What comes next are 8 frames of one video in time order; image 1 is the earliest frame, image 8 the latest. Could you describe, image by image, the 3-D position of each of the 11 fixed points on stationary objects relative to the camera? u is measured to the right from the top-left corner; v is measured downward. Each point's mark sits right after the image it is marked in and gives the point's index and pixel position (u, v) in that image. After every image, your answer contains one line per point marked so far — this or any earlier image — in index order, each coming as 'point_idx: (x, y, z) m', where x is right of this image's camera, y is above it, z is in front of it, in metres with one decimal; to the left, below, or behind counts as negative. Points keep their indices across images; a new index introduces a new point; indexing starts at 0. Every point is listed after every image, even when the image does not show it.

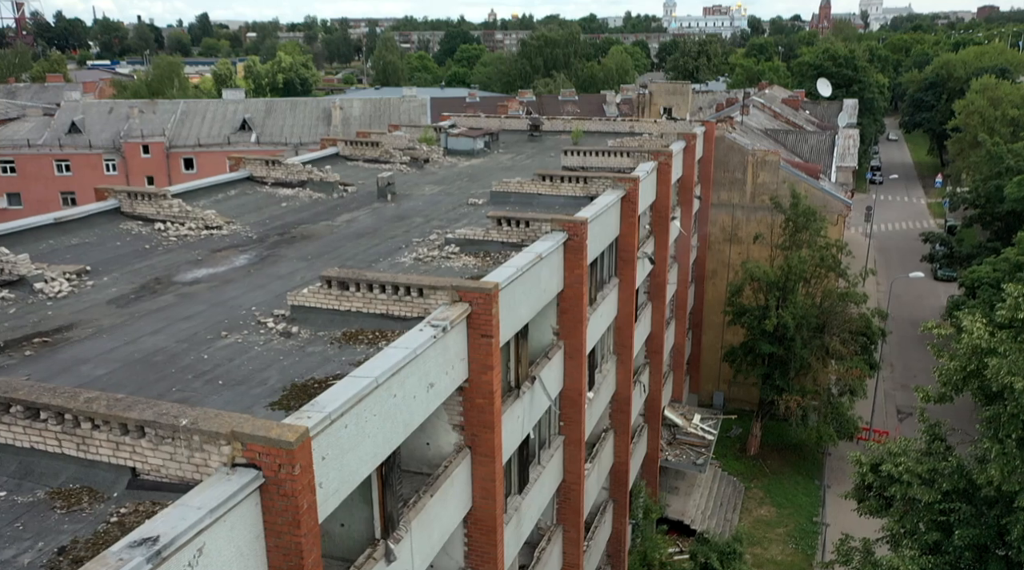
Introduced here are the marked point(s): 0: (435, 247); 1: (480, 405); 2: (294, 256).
0: (-1.5, +0.7, +17.5) m
1: (-0.5, -1.8, +12.8) m
2: (-4.3, +0.6, +17.7) m
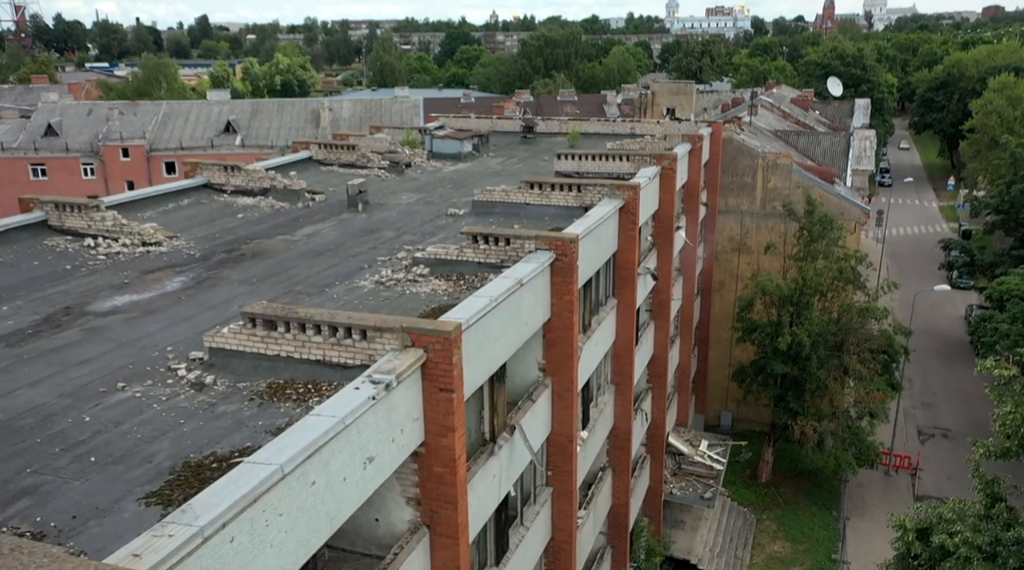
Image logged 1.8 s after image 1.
0: (-1.9, +0.3, +15.0) m
1: (-0.8, -2.2, +10.3) m
2: (-4.7, +0.1, +15.2) m
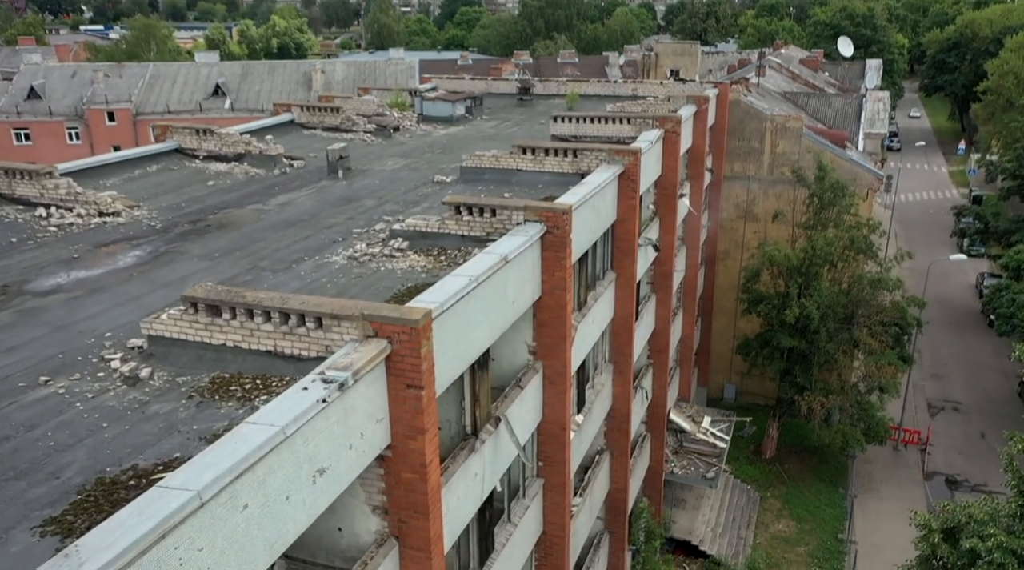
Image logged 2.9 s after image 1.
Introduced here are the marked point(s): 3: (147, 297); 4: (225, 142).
0: (-2.1, +0.6, +13.7) m
1: (-1.0, -2.0, +9.0) m
2: (-4.9, +0.5, +13.8) m
3: (-4.8, -0.2, +11.7) m
4: (-6.5, +3.2, +20.0) m
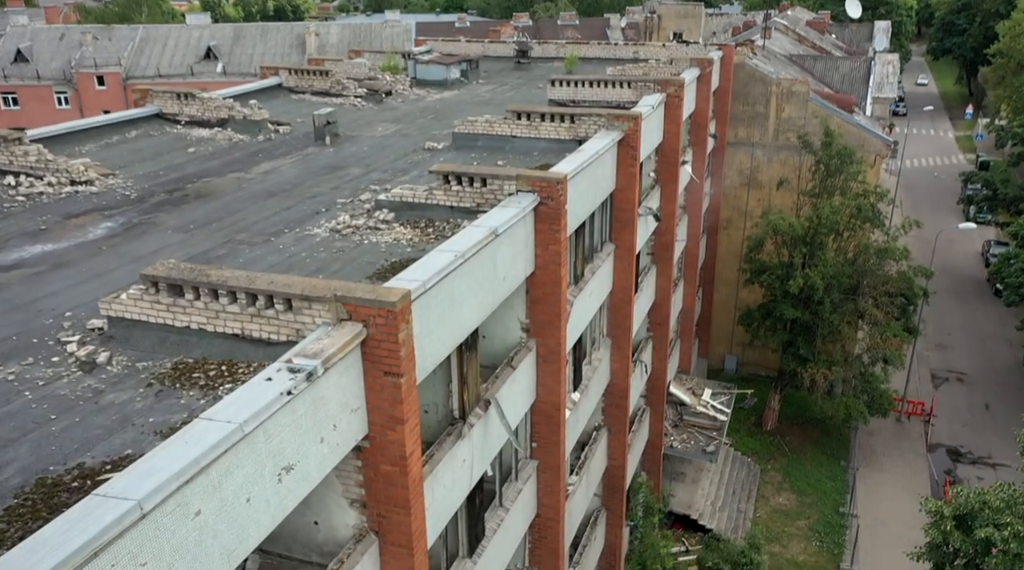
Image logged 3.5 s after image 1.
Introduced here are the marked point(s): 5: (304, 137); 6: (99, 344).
0: (-2.2, +1.0, +12.9) m
1: (-1.2, -1.8, +8.4) m
2: (-5.0, +0.9, +13.1) m
3: (-4.9, +0.2, +11.0) m
4: (-6.6, +3.8, +19.2) m
5: (-4.4, +3.1, +18.8) m
6: (-4.0, -0.6, +8.7) m
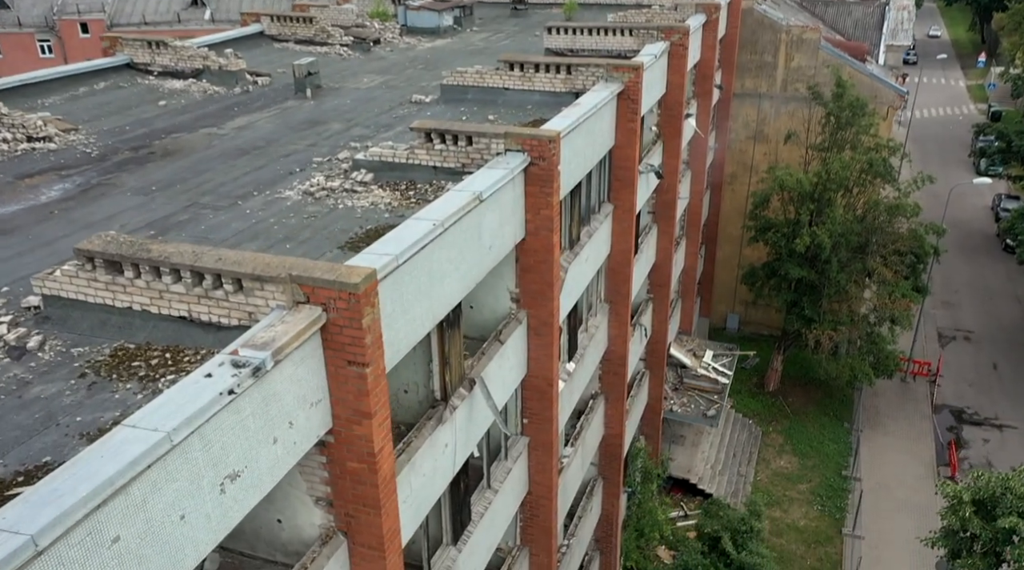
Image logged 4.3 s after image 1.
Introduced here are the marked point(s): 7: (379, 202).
0: (-2.3, +1.5, +11.9) m
1: (-1.3, -1.6, +7.6) m
2: (-5.1, +1.4, +12.1) m
3: (-5.1, +0.5, +10.1) m
4: (-6.7, +4.6, +18.1) m
5: (-4.5, +3.9, +17.7) m
6: (-4.2, -0.4, +7.8) m
7: (-1.6, +1.0, +11.0) m
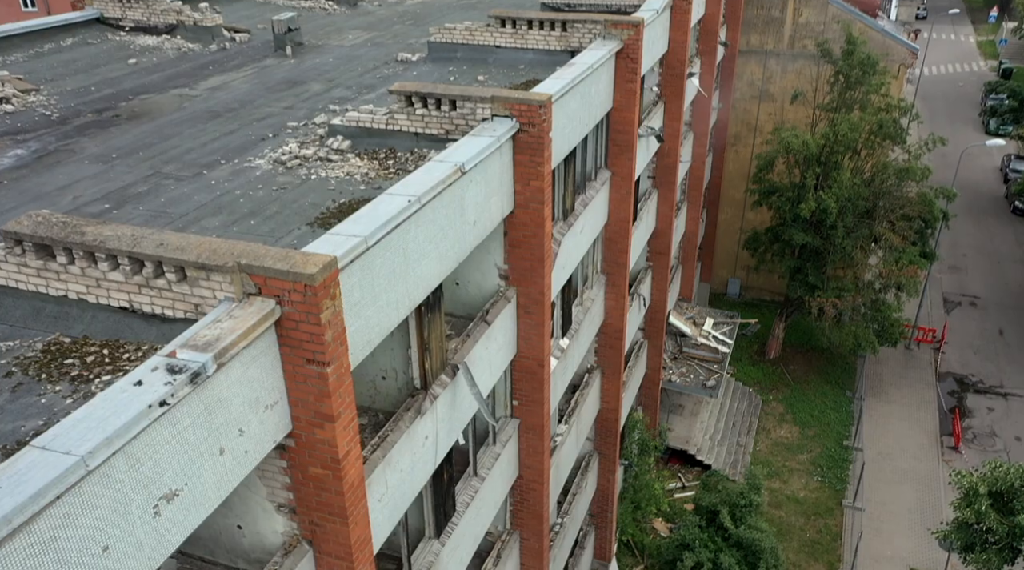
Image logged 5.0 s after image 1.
0: (-2.5, +1.8, +11.1) m
1: (-1.5, -1.5, +6.8) m
2: (-5.3, +1.7, +11.3) m
3: (-5.2, +0.7, +9.2) m
4: (-6.8, +5.2, +17.0) m
5: (-4.6, +4.5, +16.7) m
6: (-4.3, -0.2, +7.0) m
7: (-1.8, +1.3, +10.1) m
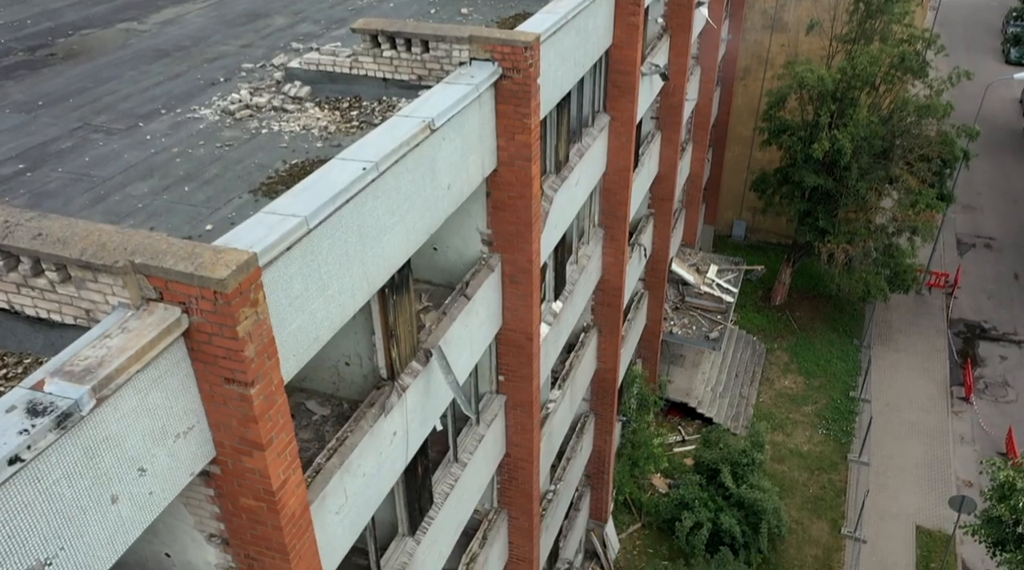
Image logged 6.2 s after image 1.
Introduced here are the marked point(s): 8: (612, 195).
0: (-2.7, +2.2, +9.7) m
1: (-1.7, -1.4, +5.7) m
2: (-5.5, +2.1, +9.9) m
3: (-5.4, +1.0, +7.9) m
4: (-7.0, +6.1, +15.3) m
5: (-4.8, +5.3, +15.0) m
6: (-4.5, -0.2, +5.8) m
7: (-2.0, +1.6, +8.8) m
8: (+1.7, +1.5, +14.8) m
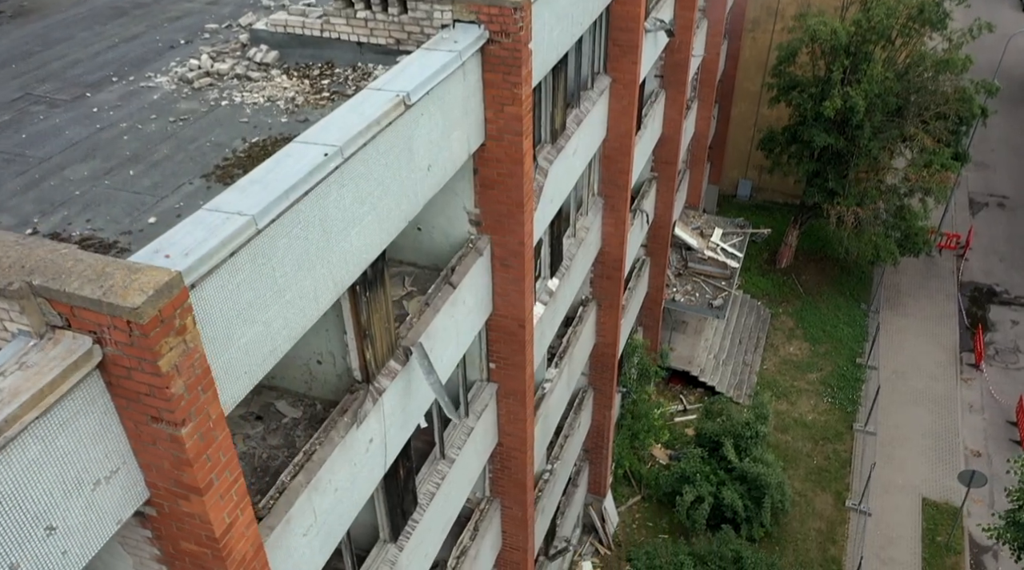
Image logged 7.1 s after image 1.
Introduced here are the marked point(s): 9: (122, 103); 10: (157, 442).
0: (-2.7, +2.3, +8.7) m
1: (-1.8, -1.5, +5.0) m
2: (-5.6, +2.2, +8.9) m
3: (-5.5, +1.0, +7.1) m
4: (-7.1, +6.5, +14.2) m
5: (-4.9, +5.7, +13.9) m
6: (-4.6, -0.2, +5.0) m
7: (-2.1, +1.7, +7.9) m
8: (+1.6, +1.9, +13.8) m
9: (-3.4, +1.6, +7.9) m
10: (-1.7, -0.8, +4.4) m
